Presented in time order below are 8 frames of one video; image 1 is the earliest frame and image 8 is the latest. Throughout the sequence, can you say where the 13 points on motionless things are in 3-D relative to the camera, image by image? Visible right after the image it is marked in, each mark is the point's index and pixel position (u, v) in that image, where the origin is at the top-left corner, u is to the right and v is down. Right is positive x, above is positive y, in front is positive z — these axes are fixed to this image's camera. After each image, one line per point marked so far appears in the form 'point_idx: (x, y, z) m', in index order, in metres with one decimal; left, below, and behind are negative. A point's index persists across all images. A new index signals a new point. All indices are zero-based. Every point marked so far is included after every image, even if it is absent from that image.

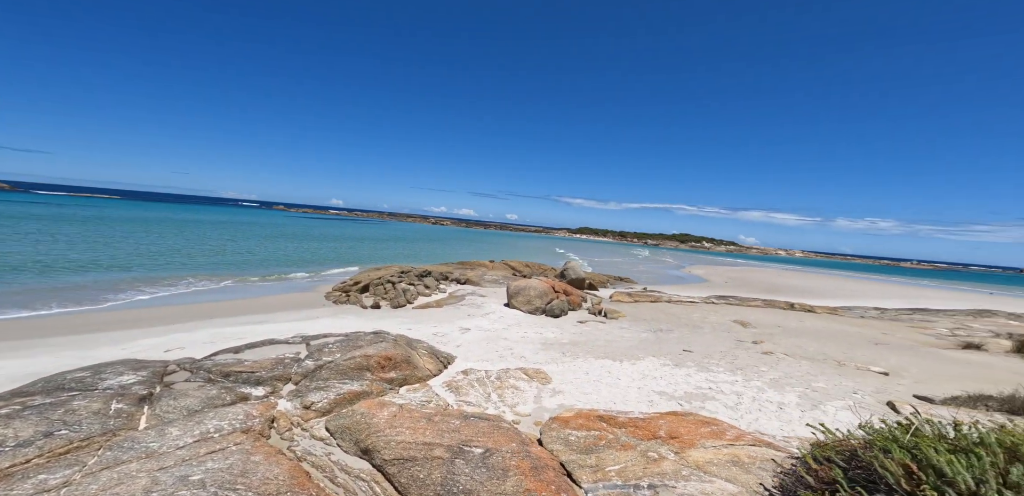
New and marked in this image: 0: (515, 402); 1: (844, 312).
0: (+0.1, -2.3, +5.7) m
1: (+16.6, -3.3, +20.3) m
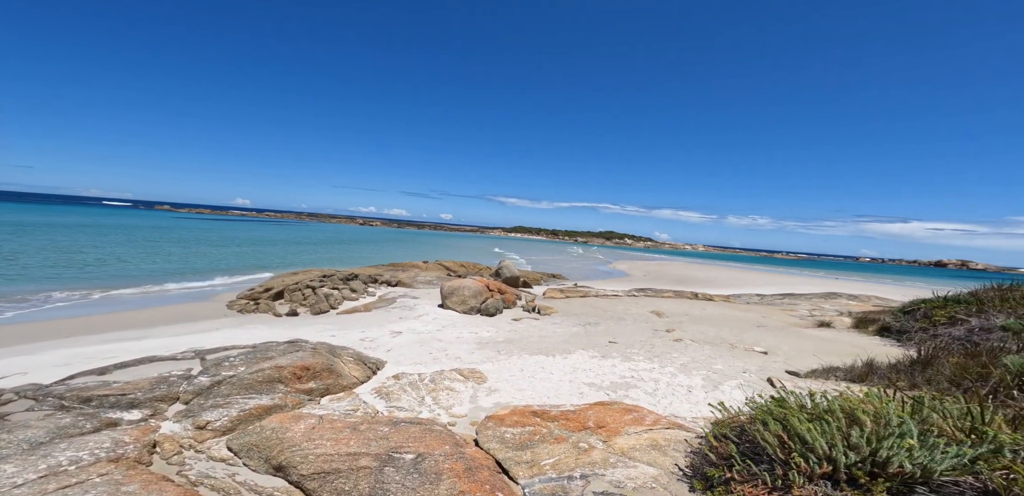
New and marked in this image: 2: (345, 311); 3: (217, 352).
0: (-0.9, -2.3, +5.7) m
1: (+13.0, -3.0, +22.8) m
2: (-6.0, -2.2, +13.7) m
3: (-5.1, -1.7, +6.4) m
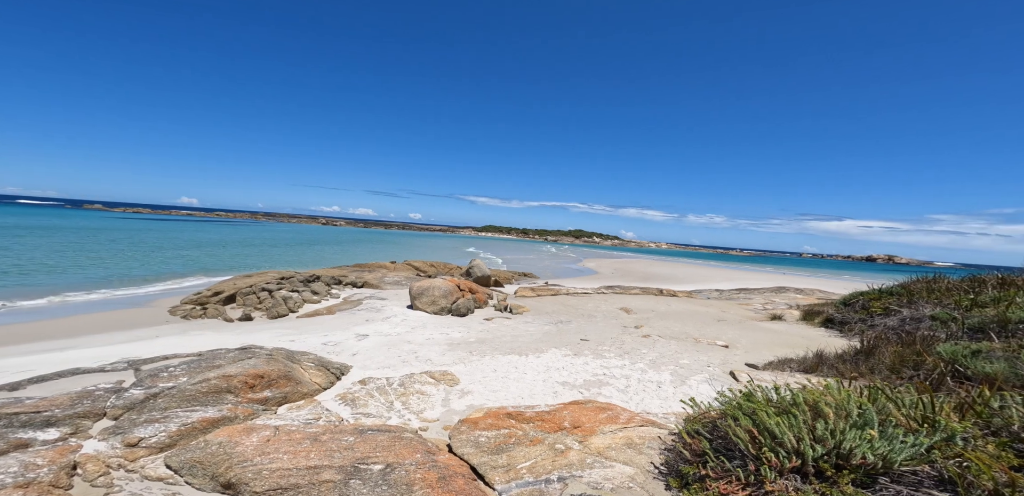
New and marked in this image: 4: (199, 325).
0: (-1.3, -2.3, +5.5) m
1: (+11.3, -2.9, +23.7) m
2: (-7.0, -2.2, +13.1) m
3: (-5.5, -1.7, +5.9) m
4: (-9.3, -2.3, +11.4) m
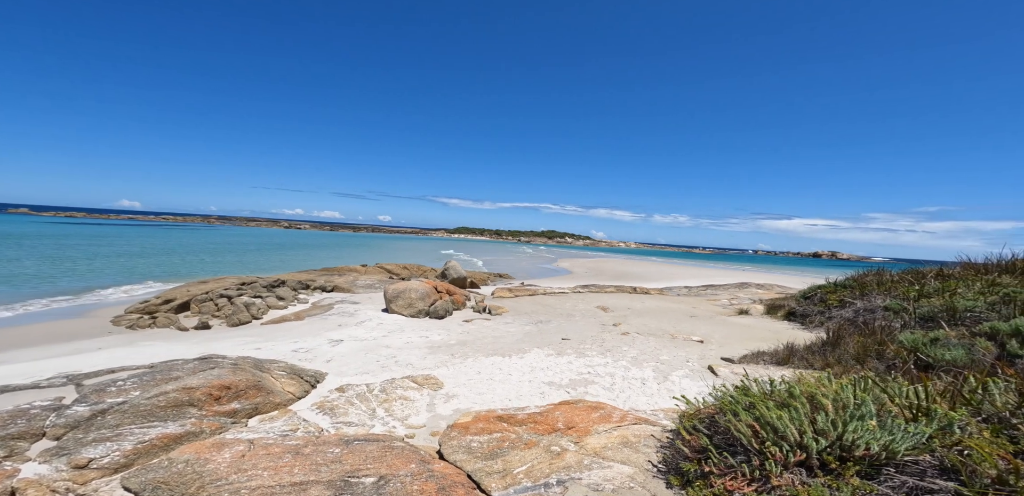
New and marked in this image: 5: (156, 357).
0: (-1.4, -2.3, +5.3) m
1: (+9.8, -2.8, +24.3) m
2: (-7.7, -2.3, +12.4) m
3: (-5.7, -1.8, +5.4) m
4: (-9.8, -2.4, +10.6) m
5: (-7.3, -2.2, +7.9) m
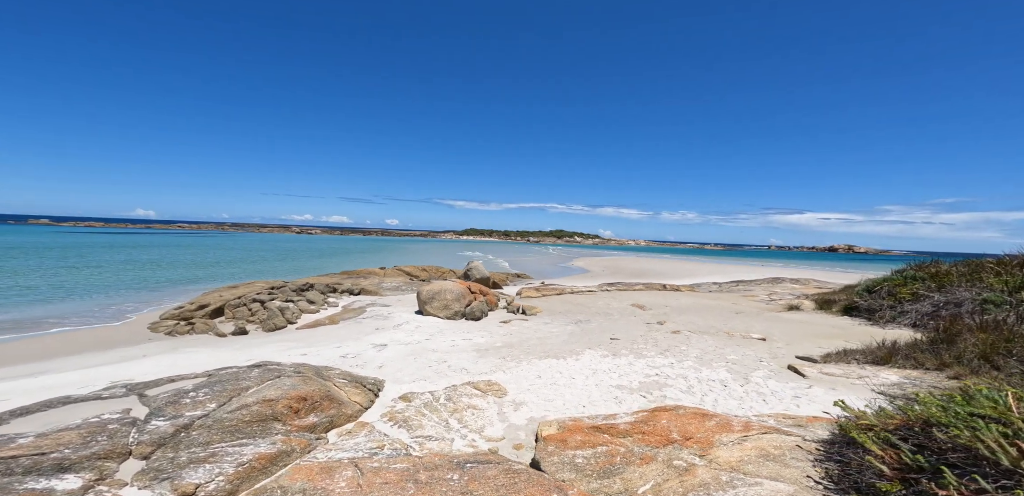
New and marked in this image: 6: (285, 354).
0: (-0.4, -2.2, +4.9) m
1: (+11.3, -2.5, +23.6) m
2: (-6.4, -2.4, +12.2) m
3: (-4.7, -1.8, +5.1) m
4: (-8.6, -2.5, +10.4) m
5: (-6.1, -2.3, +7.6) m
6: (-4.9, -2.3, +8.3) m
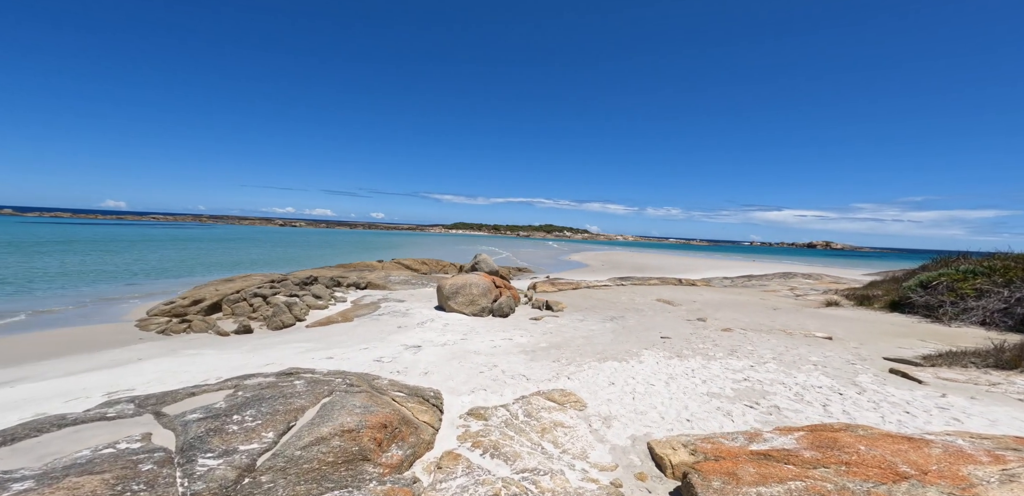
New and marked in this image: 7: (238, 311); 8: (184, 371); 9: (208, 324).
0: (+0.7, -2.1, +4.0) m
1: (+12.0, -2.1, +23.0) m
2: (-5.5, -2.1, +11.1) m
3: (-3.5, -1.6, +4.1) m
4: (-7.6, -2.3, +9.3) m
5: (-5.1, -2.1, +6.6) m
6: (-3.8, -2.1, +7.3) m
7: (-8.7, -2.0, +12.3) m
8: (-5.6, -2.1, +6.6) m
9: (-8.2, -2.0, +10.4) m
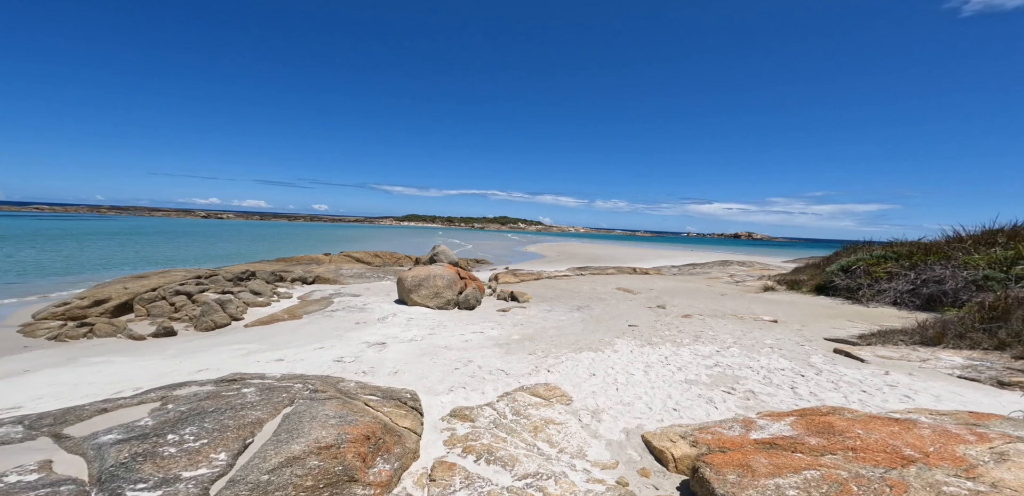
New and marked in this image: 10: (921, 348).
0: (+0.7, -1.9, +3.7) m
1: (+9.5, -1.5, +24.0) m
2: (-6.4, -1.9, +10.1) m
3: (-3.6, -1.5, +3.4) m
4: (-8.3, -2.1, +8.0) m
5: (-5.4, -1.9, +5.6) m
6: (-4.3, -1.9, +6.5) m
7: (-9.7, -1.7, +10.9) m
8: (-5.9, -2.0, +5.6) m
9: (-9.0, -1.8, +9.1) m
10: (+8.1, -2.0, +7.7) m
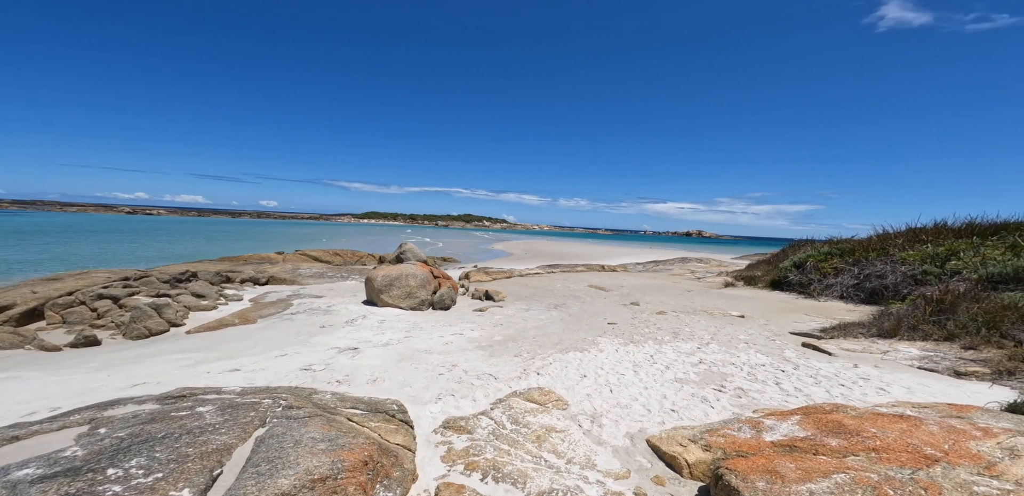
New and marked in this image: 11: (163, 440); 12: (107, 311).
0: (+0.7, -1.9, +3.5) m
1: (+7.6, -1.4, +24.5) m
2: (-6.9, -1.8, +9.2) m
3: (-3.5, -1.5, +2.7) m
4: (-8.6, -2.0, +6.9) m
5: (-5.6, -1.9, +4.8) m
6: (-4.5, -1.9, +5.8) m
7: (-10.3, -1.7, +9.6) m
8: (-6.1, -1.9, +4.8) m
9: (-9.4, -1.8, +8.0) m
10: (+7.8, -1.9, +8.1) m
11: (-2.4, -1.3, +2.6) m
12: (-10.0, -1.5, +10.1) m
